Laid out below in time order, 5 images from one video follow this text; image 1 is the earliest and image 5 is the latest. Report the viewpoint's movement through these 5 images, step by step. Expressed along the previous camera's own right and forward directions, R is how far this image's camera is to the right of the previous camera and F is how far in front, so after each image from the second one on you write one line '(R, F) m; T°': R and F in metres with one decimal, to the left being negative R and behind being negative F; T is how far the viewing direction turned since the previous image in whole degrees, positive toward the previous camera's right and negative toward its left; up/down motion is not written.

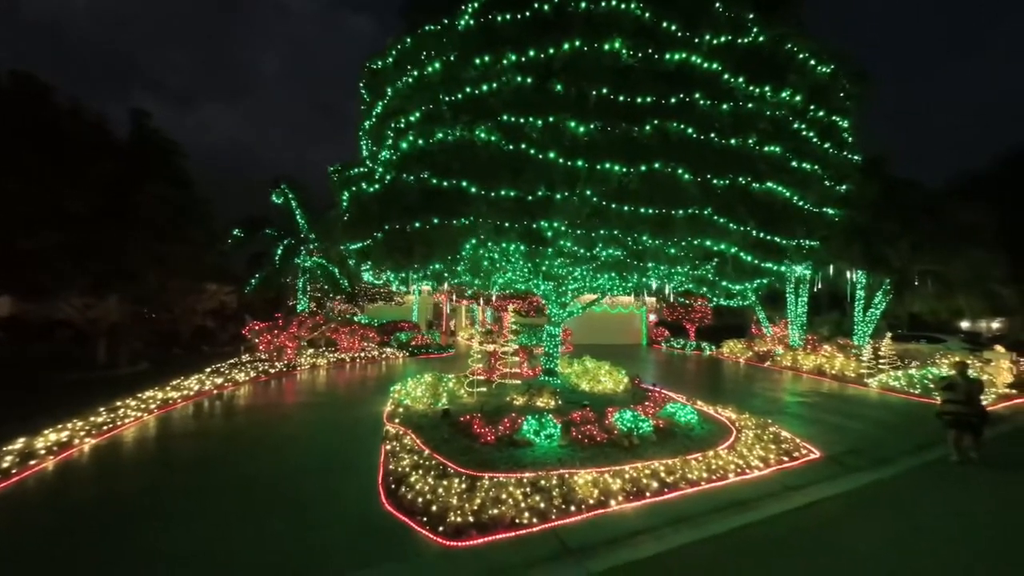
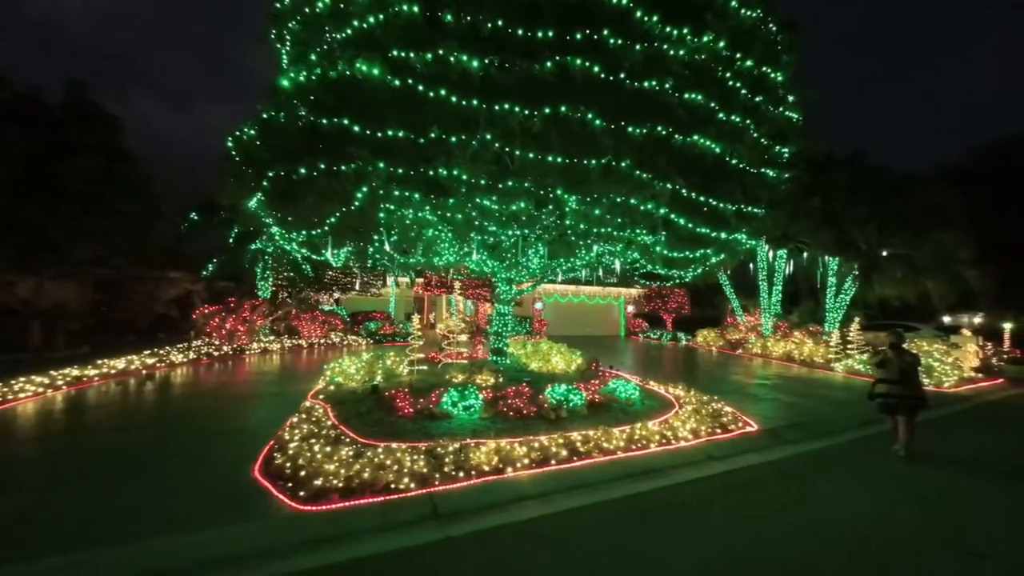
(+1.1, +0.6) m; 0°
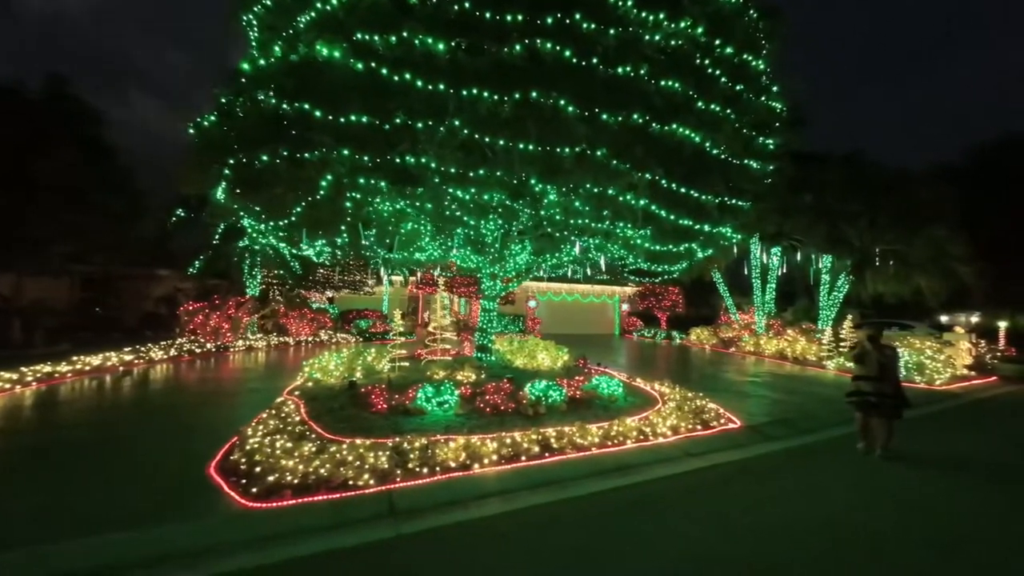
(+0.3, +0.2) m; 0°
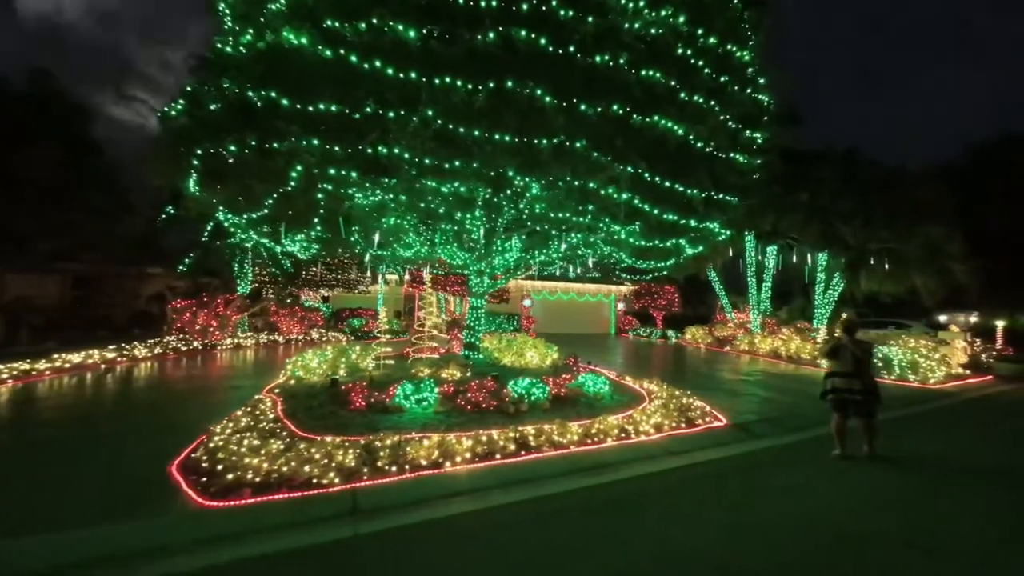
(+0.3, +0.2) m; 0°
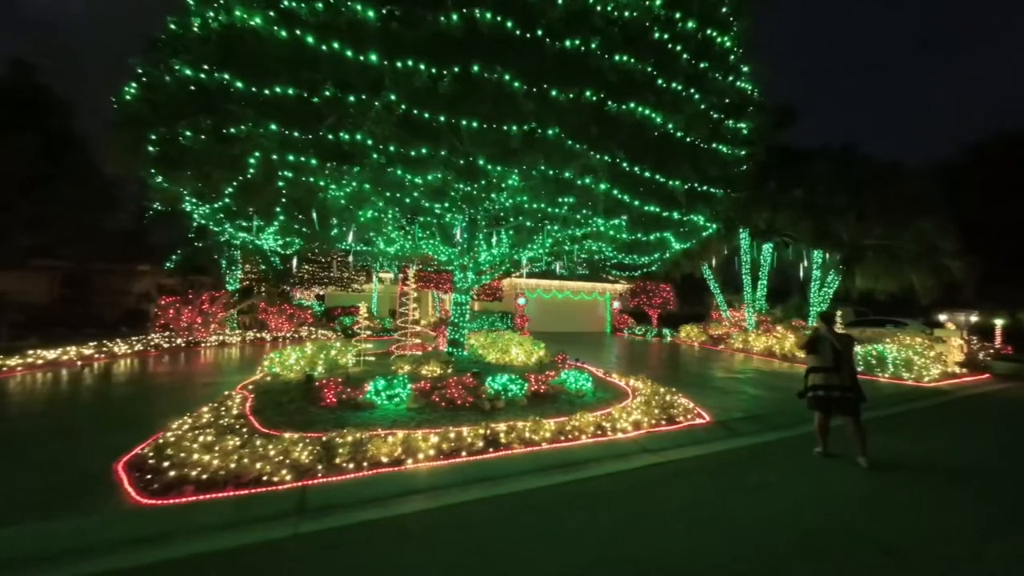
(+0.4, +0.3) m; 0°
